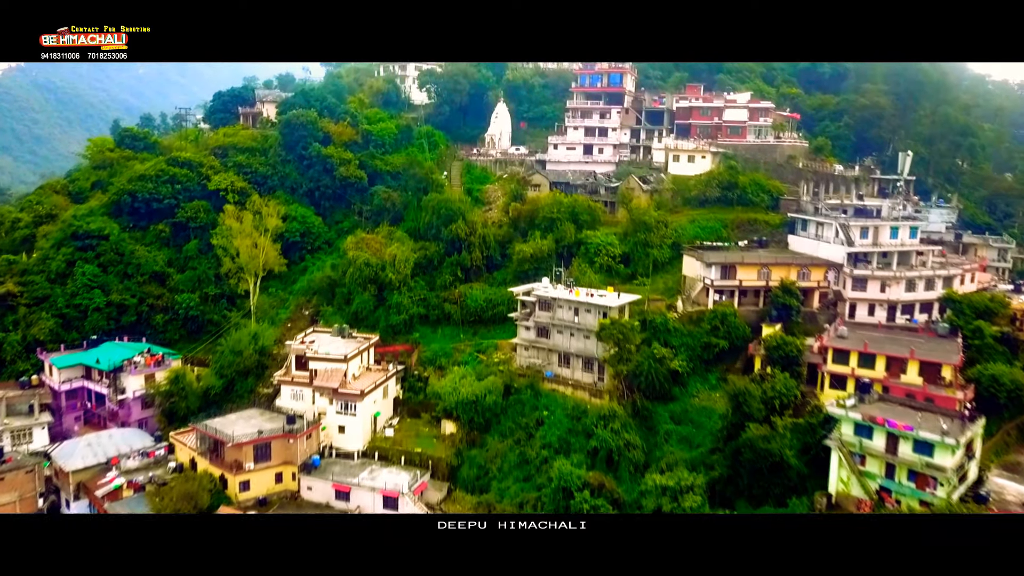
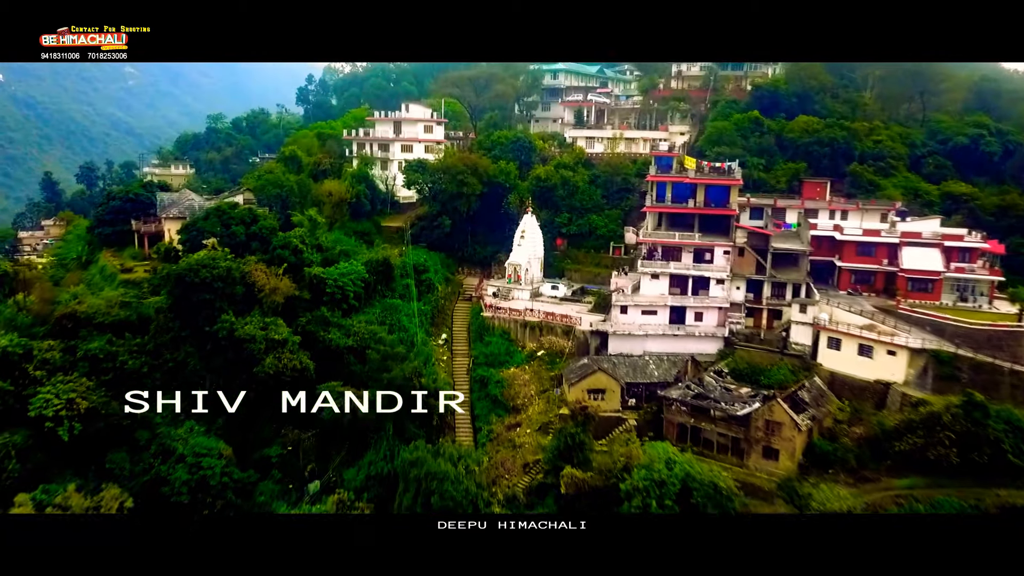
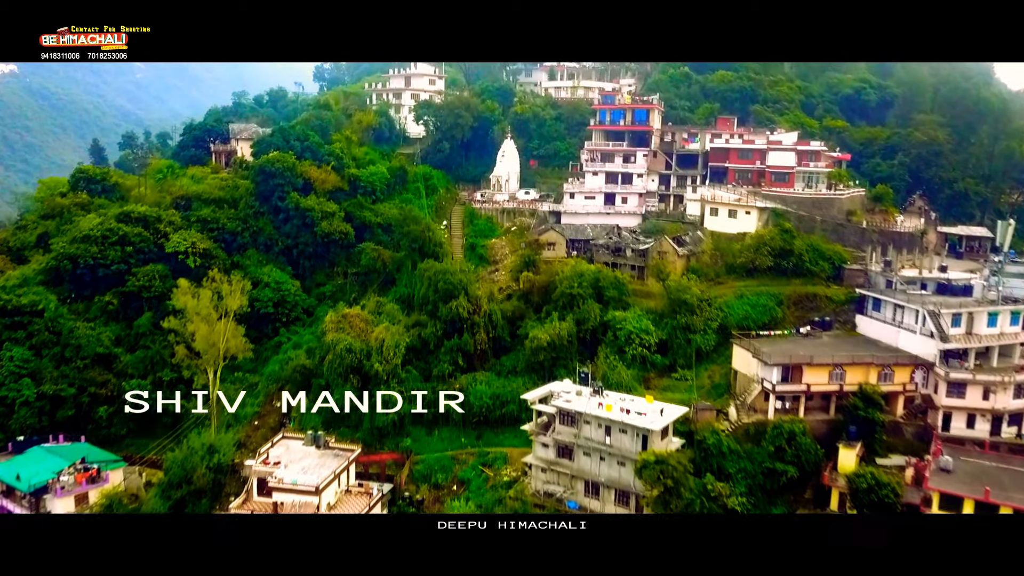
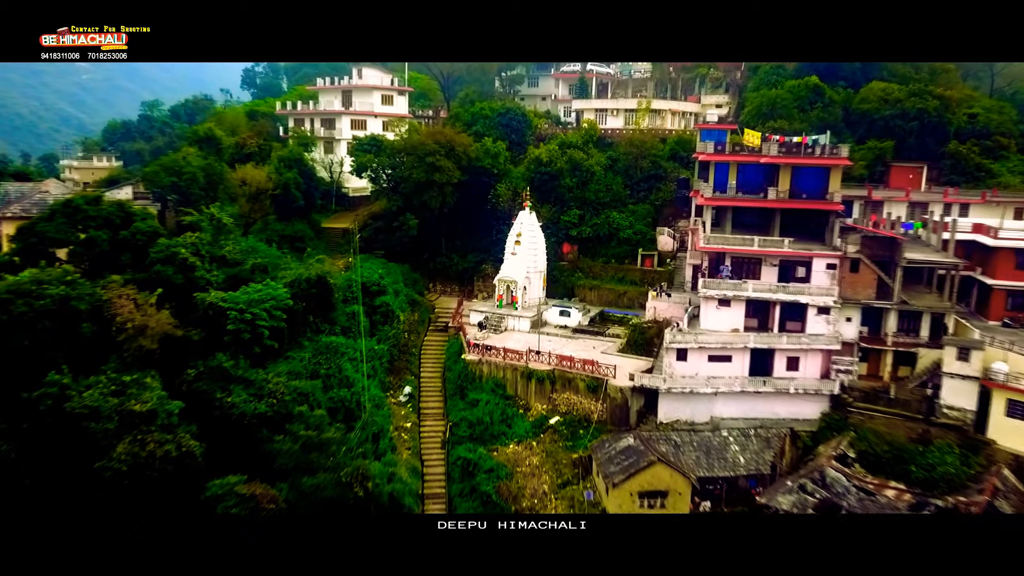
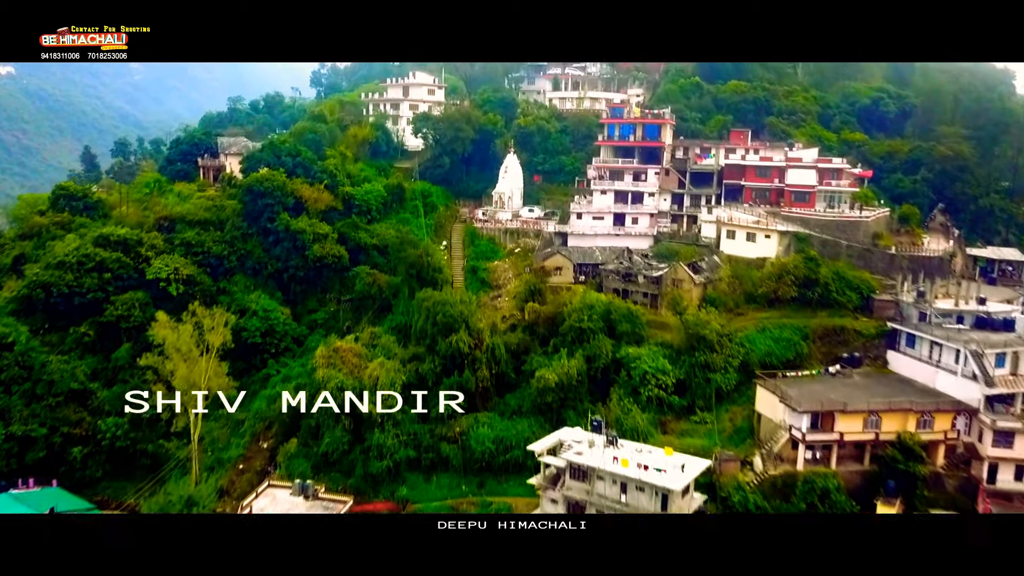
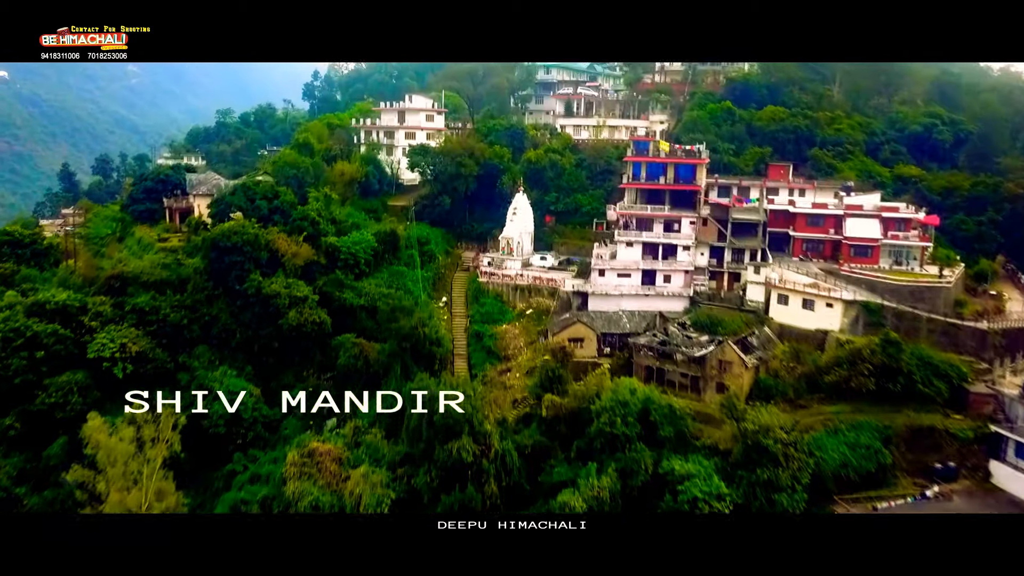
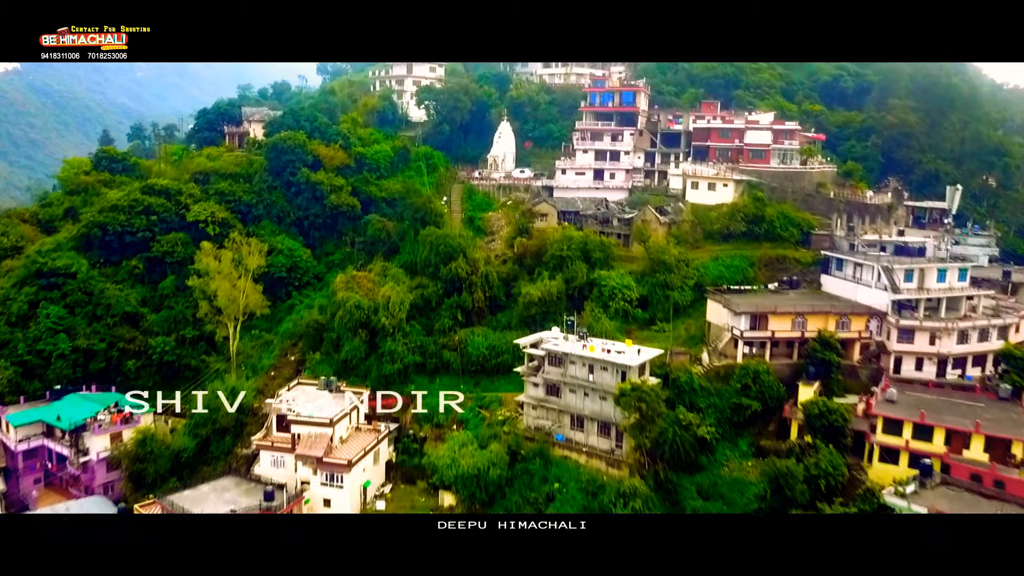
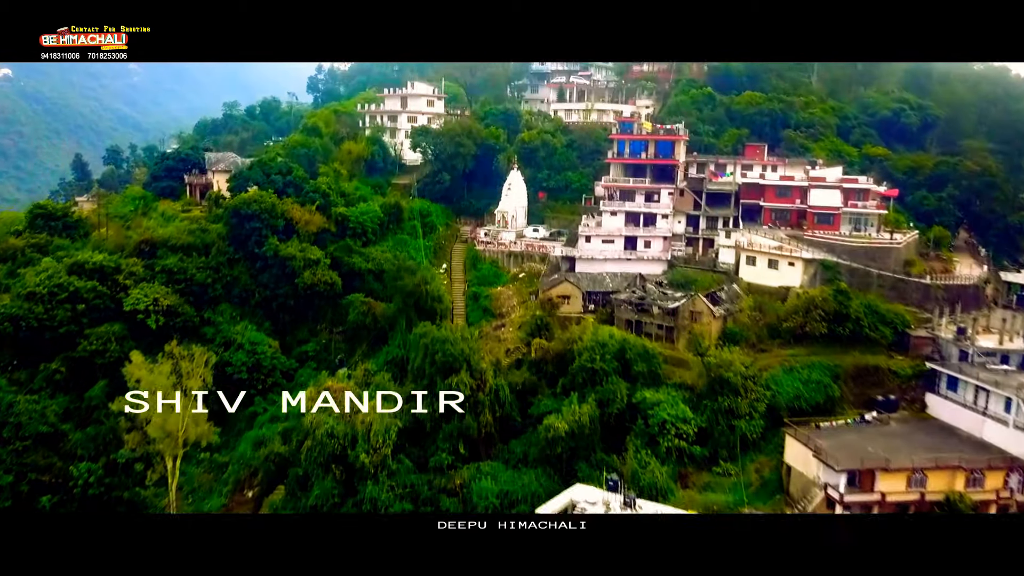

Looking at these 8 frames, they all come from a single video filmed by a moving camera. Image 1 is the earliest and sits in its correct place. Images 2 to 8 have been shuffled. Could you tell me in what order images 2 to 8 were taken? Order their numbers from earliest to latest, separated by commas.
7, 3, 5, 8, 6, 2, 4
